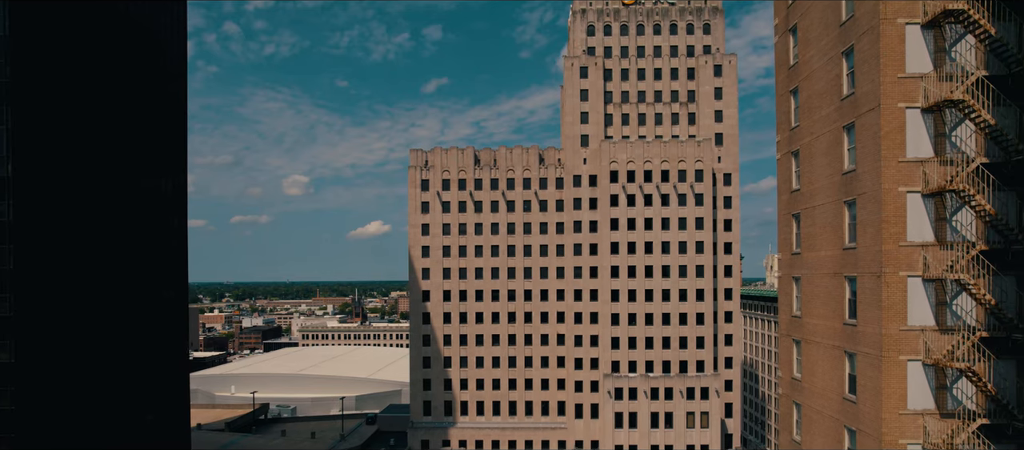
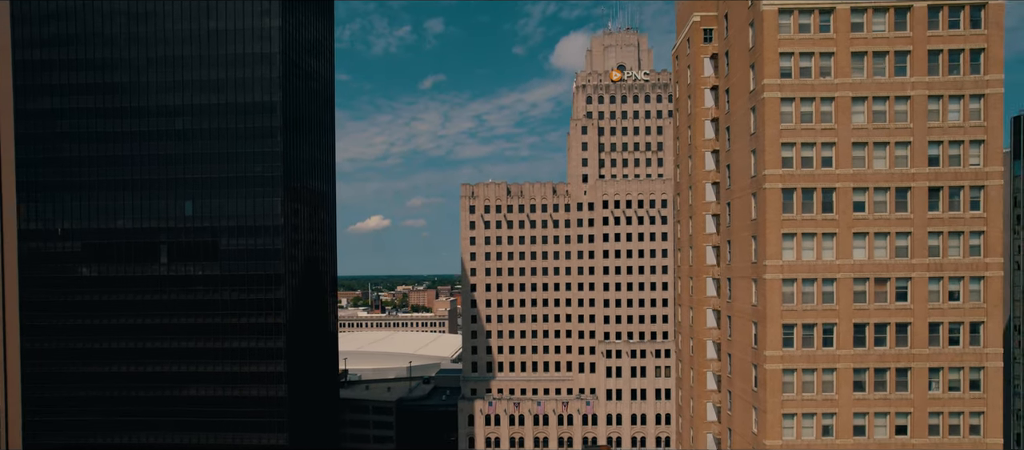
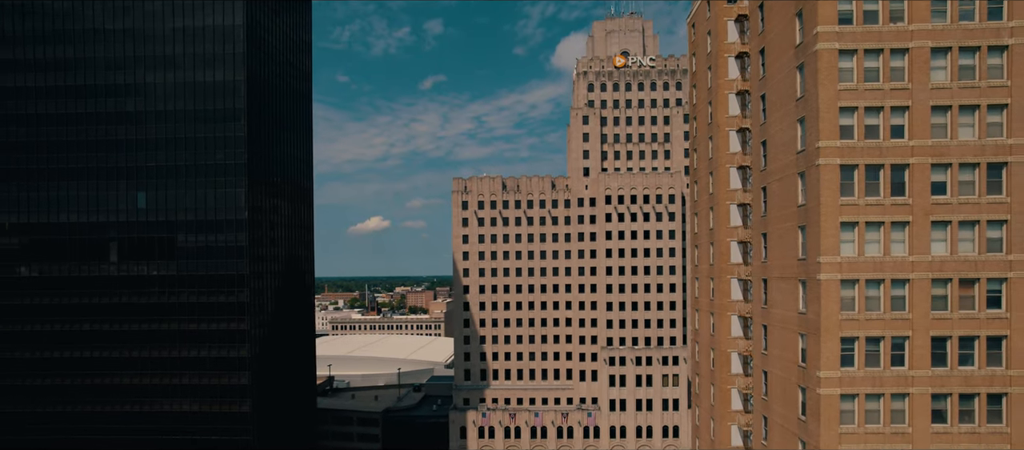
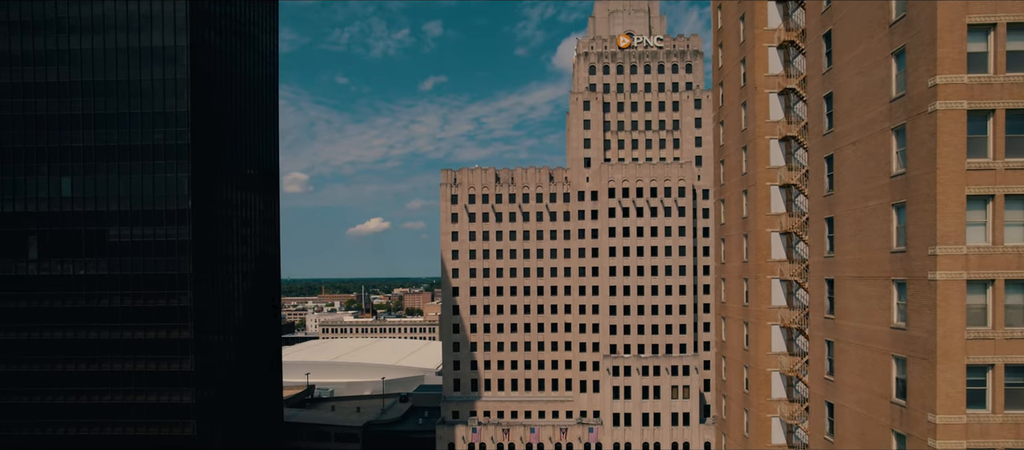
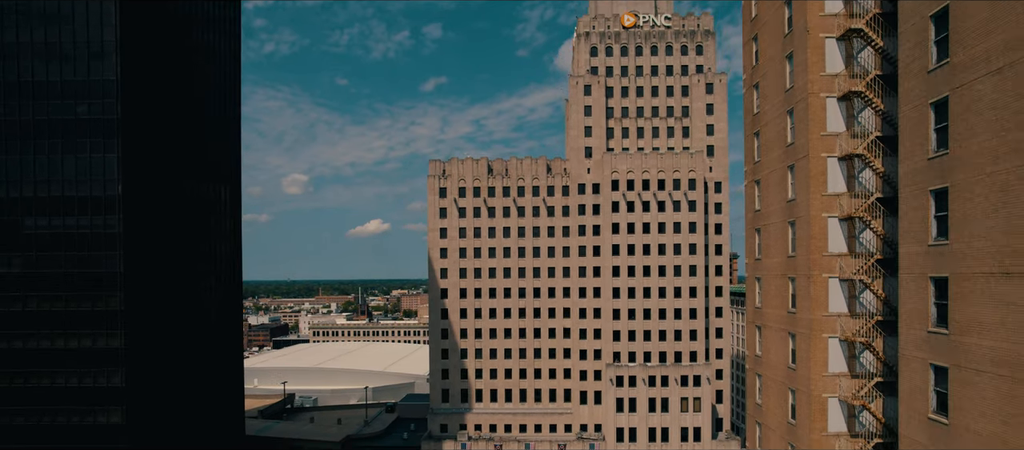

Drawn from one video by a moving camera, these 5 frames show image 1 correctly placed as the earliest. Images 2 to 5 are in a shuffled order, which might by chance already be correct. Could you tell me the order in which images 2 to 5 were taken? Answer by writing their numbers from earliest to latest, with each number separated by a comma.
5, 4, 3, 2
